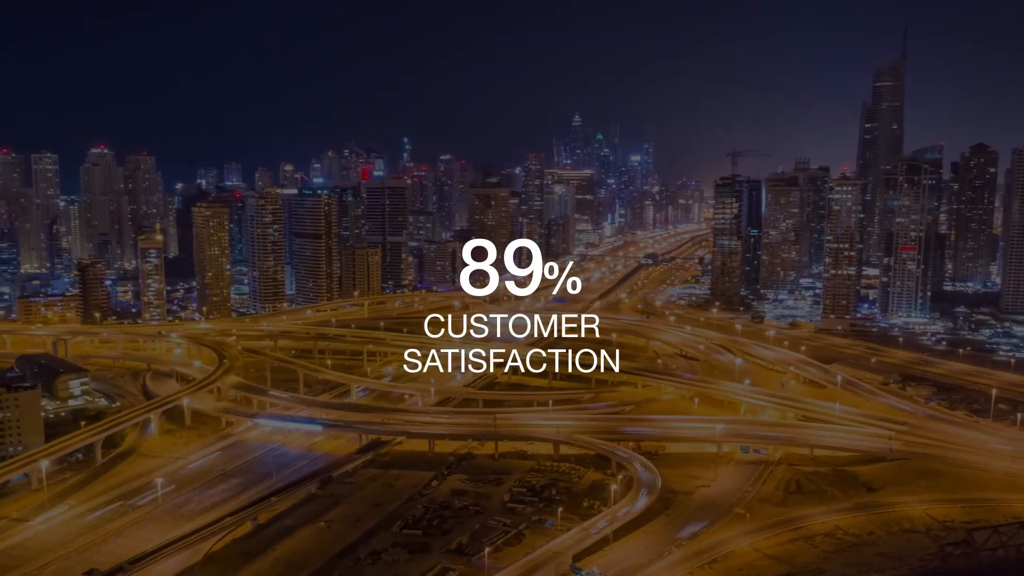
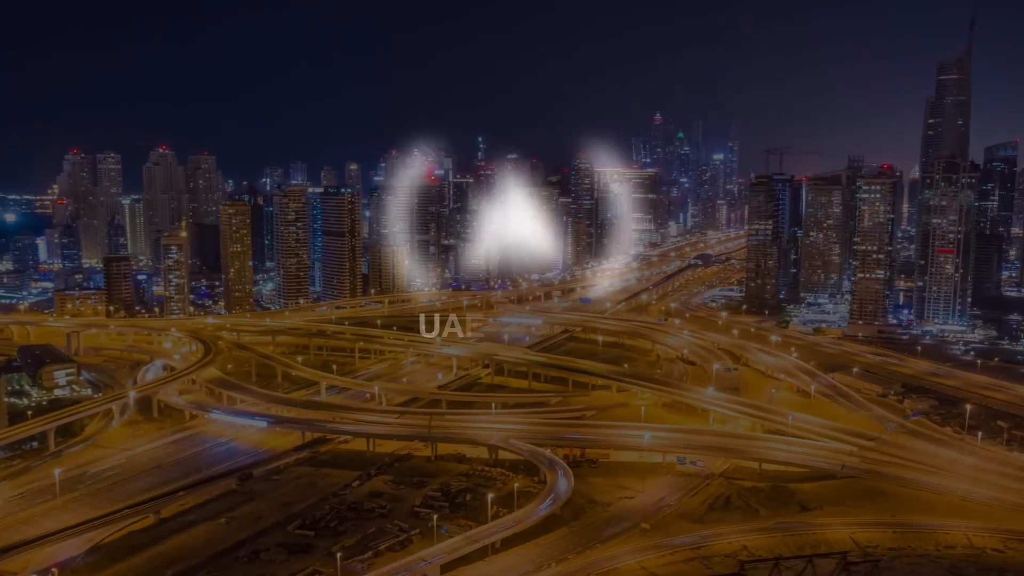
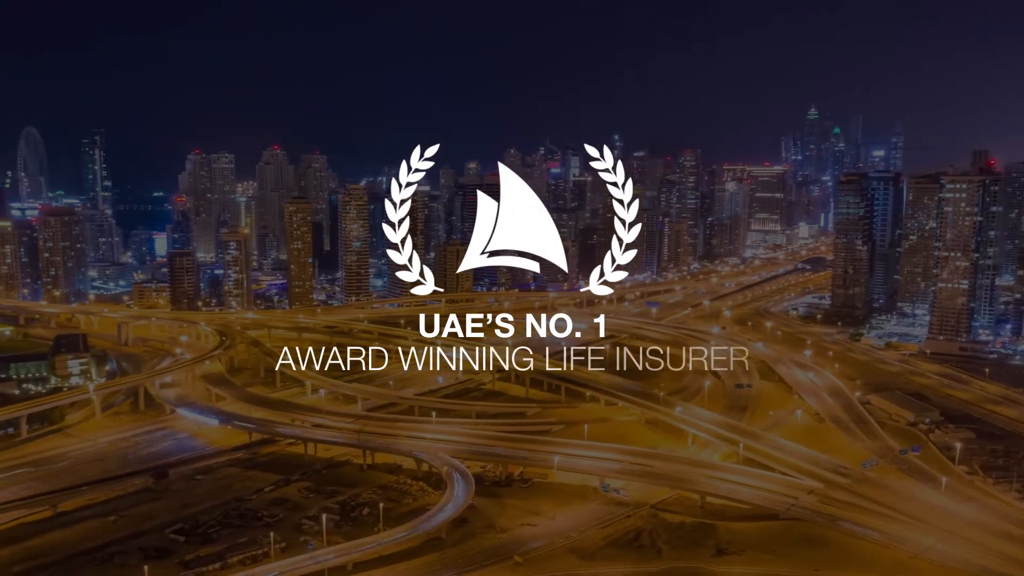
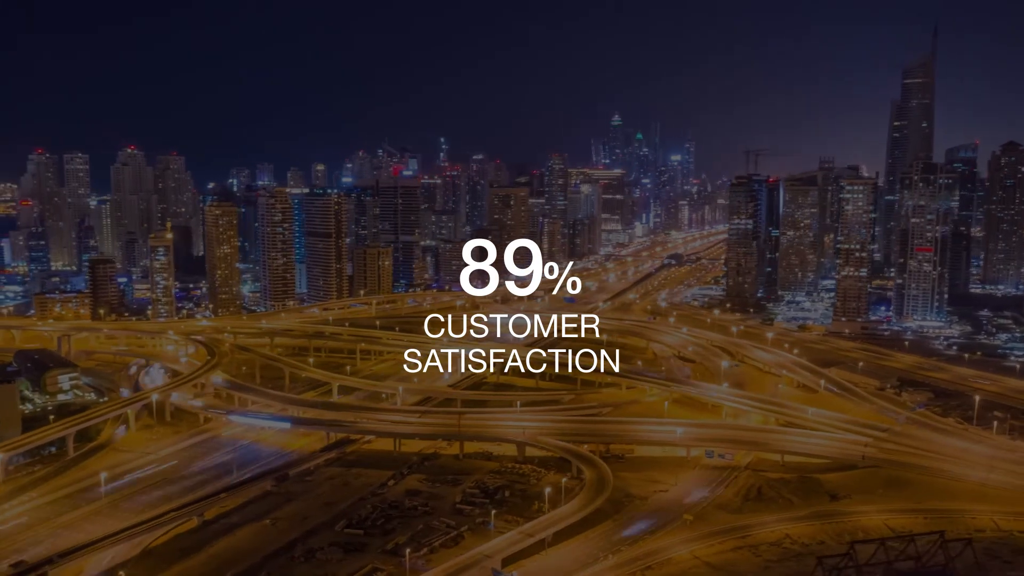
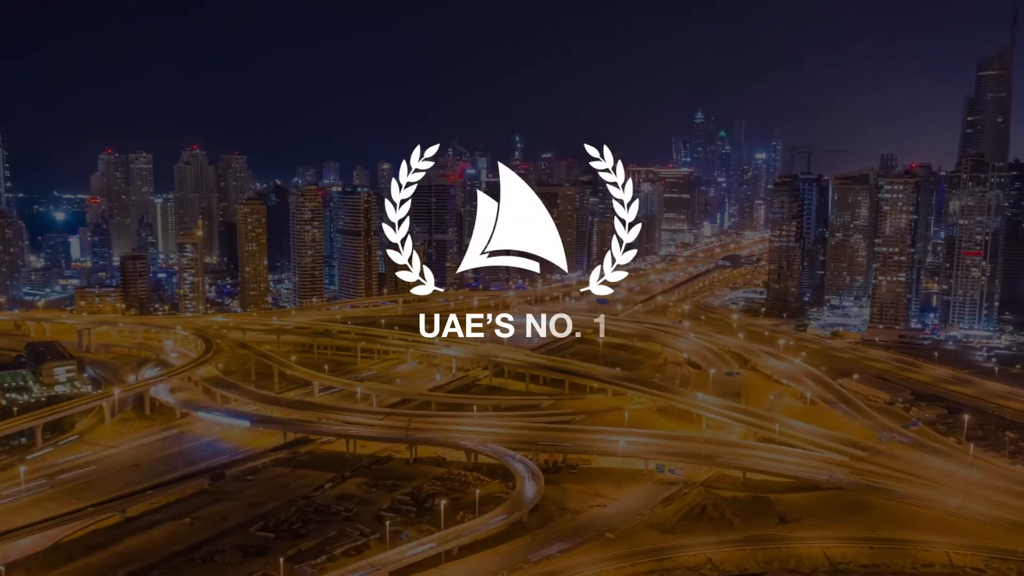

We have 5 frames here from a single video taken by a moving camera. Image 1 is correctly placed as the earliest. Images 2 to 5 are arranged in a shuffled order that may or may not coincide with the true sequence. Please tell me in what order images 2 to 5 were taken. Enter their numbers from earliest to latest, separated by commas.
4, 2, 5, 3
